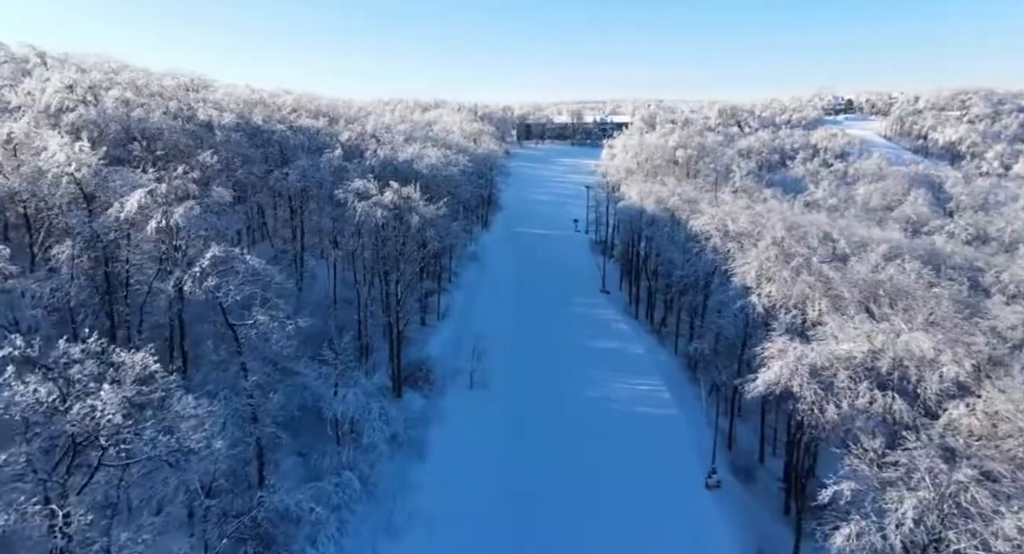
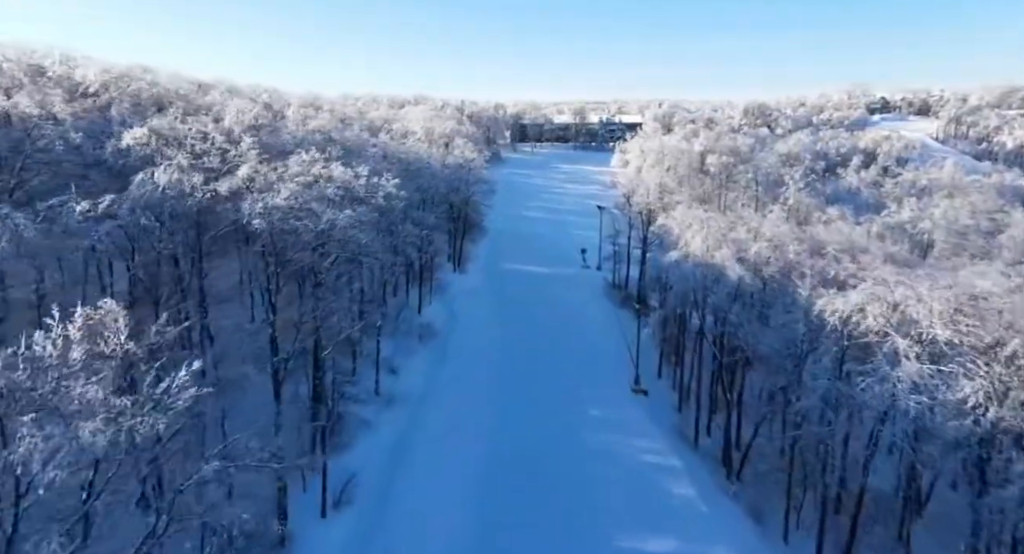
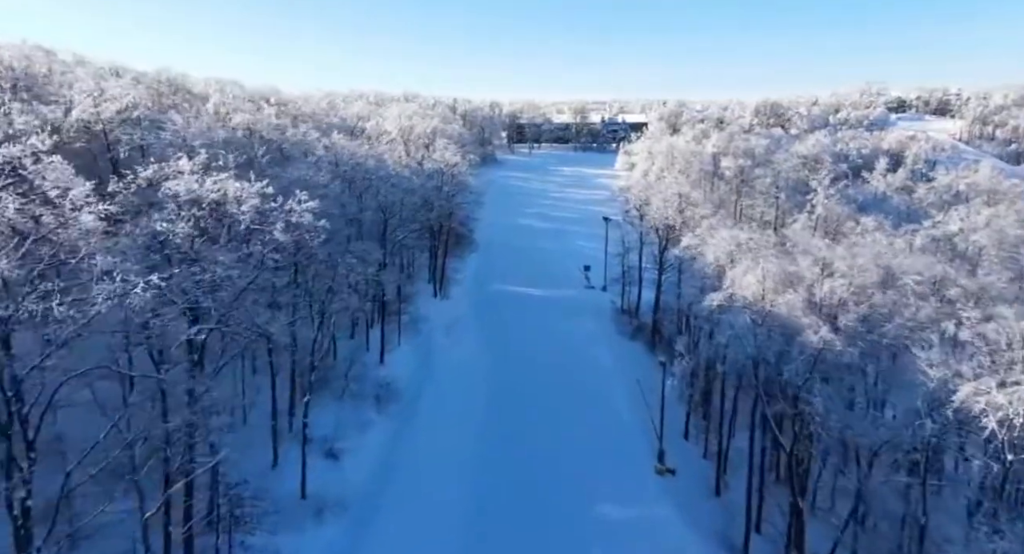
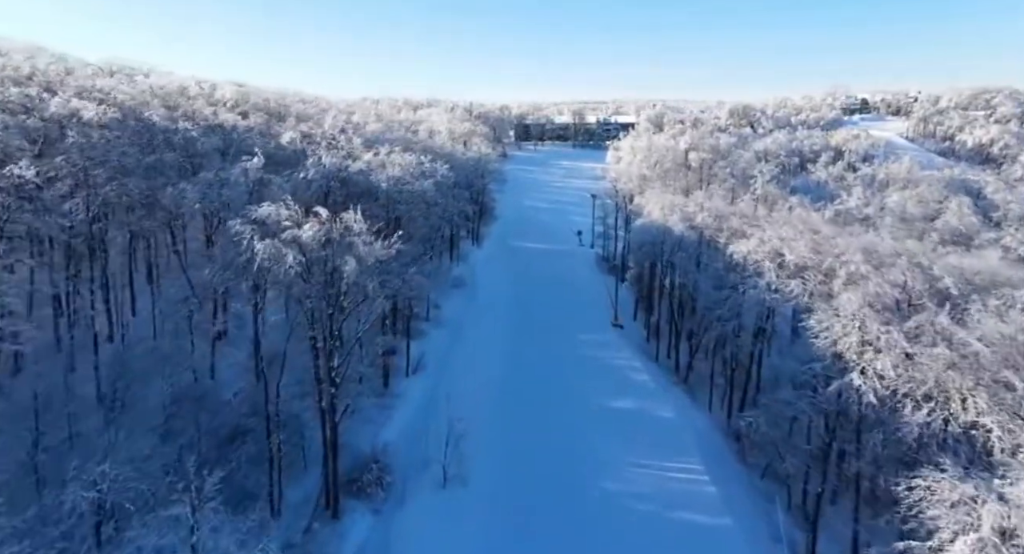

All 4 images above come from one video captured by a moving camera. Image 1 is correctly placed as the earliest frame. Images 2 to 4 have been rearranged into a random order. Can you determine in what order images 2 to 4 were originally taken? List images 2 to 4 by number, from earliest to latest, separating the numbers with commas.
4, 2, 3
